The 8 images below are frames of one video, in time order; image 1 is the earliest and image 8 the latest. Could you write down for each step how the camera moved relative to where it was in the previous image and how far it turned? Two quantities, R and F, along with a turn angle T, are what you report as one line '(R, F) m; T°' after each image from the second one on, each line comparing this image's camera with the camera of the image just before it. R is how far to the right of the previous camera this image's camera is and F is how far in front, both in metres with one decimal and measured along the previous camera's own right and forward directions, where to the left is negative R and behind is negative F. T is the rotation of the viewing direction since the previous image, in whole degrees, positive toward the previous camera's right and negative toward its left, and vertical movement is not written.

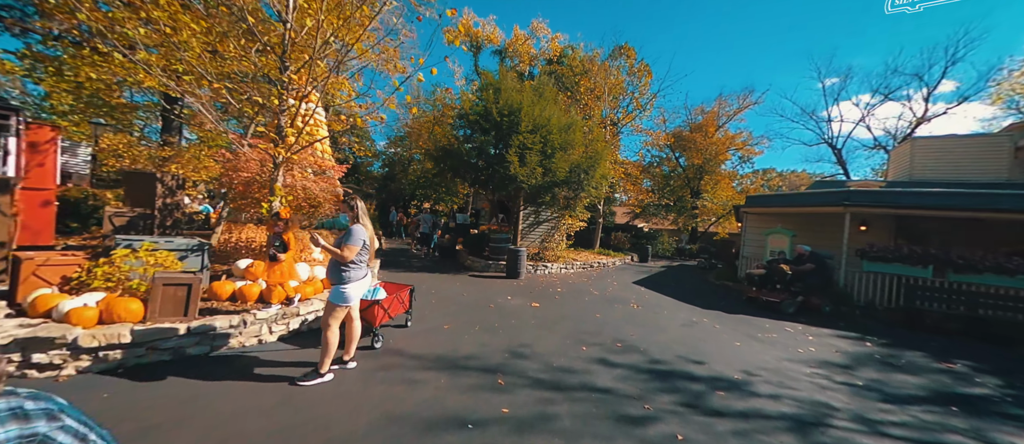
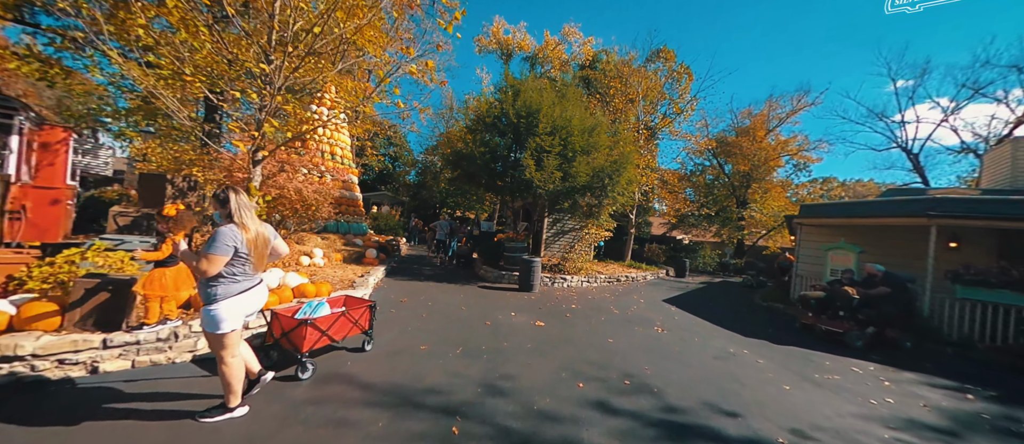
(+0.6, +0.8) m; -6°
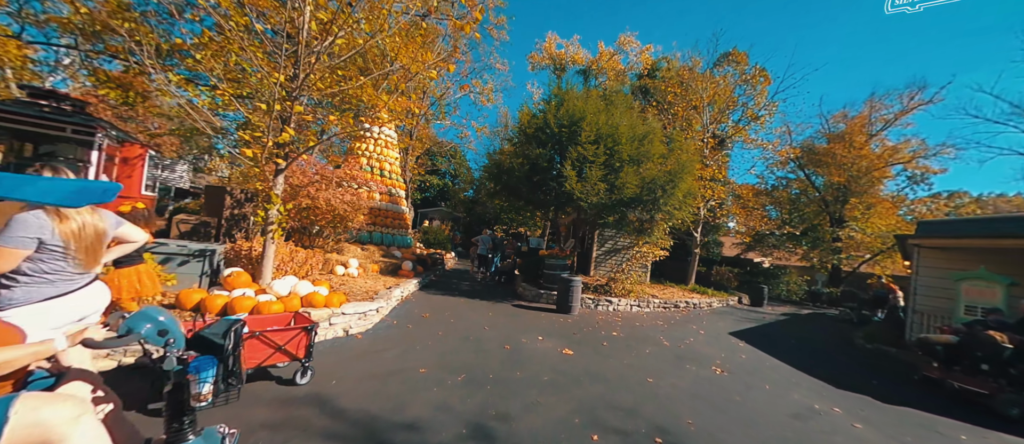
(+0.5, +0.6) m; -10°
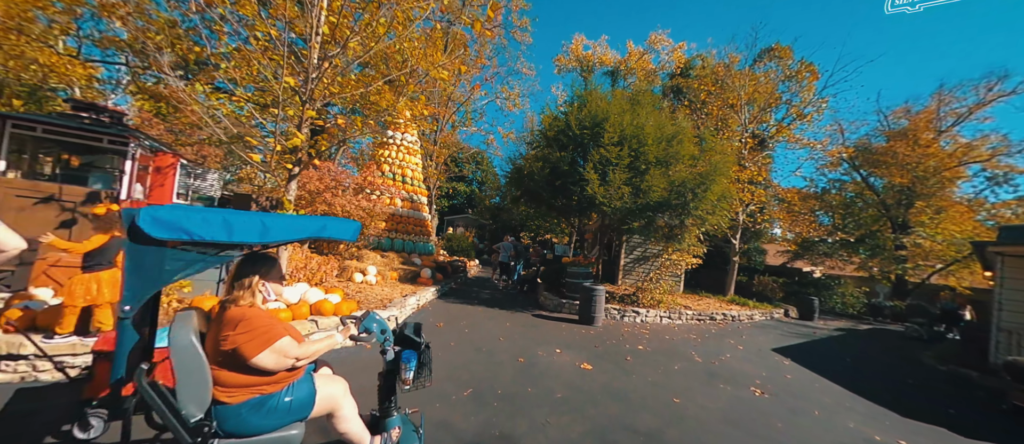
(+0.3, +0.3) m; -5°
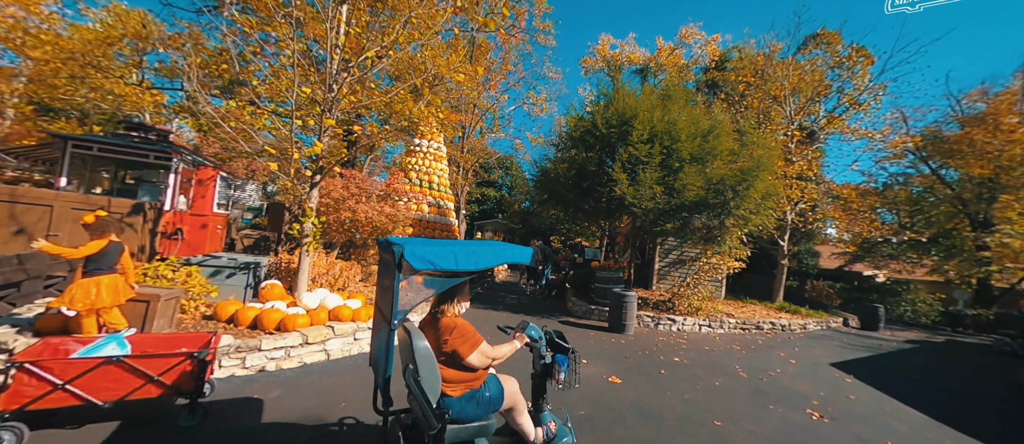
(+0.2, +0.2) m; -5°
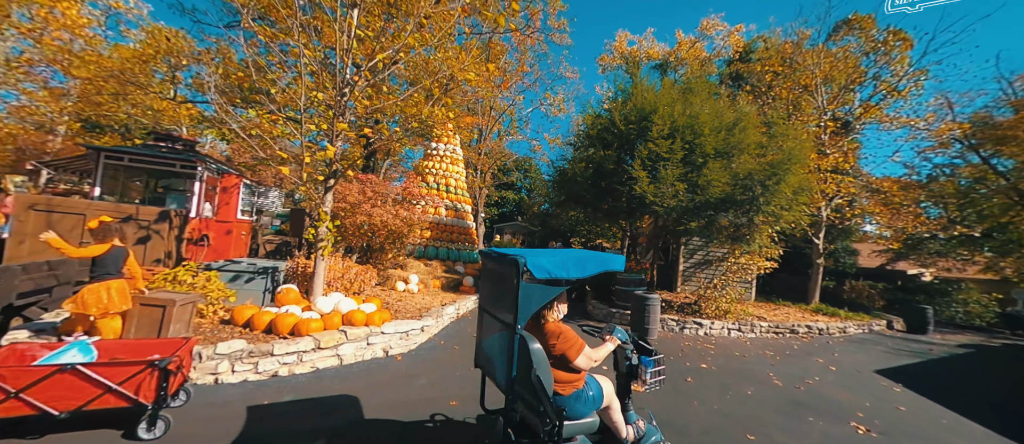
(+0.1, +0.1) m; -3°
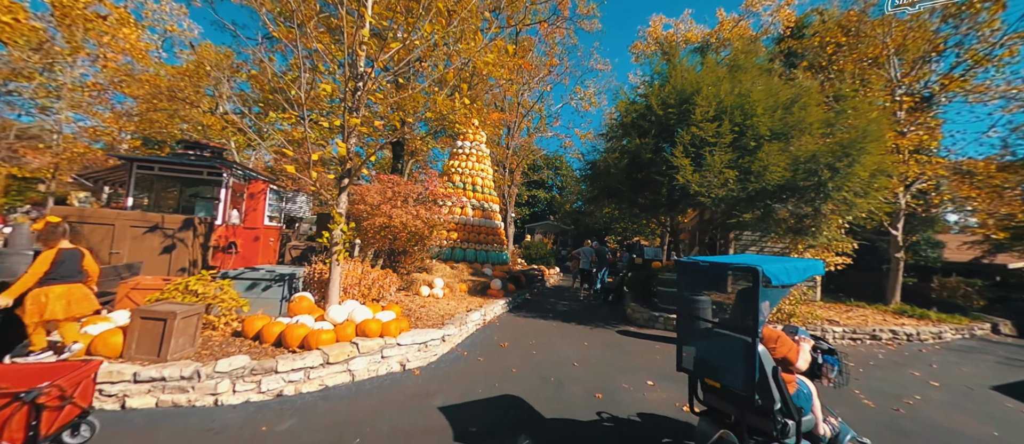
(+0.1, +0.5) m; -5°
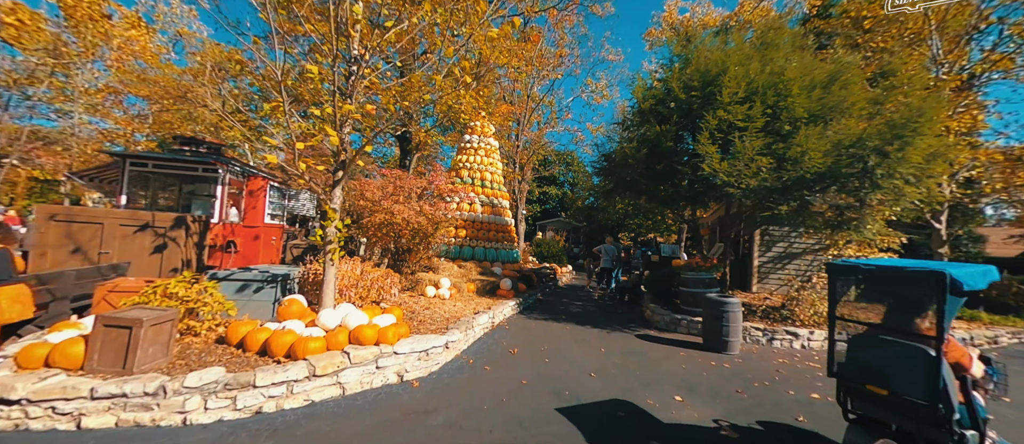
(0.0, +0.4) m; -2°
